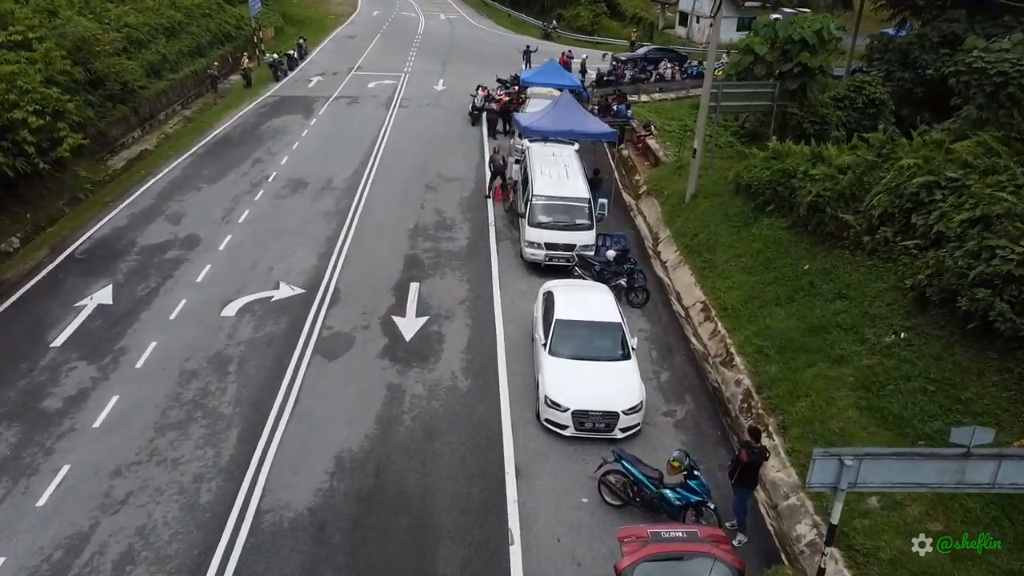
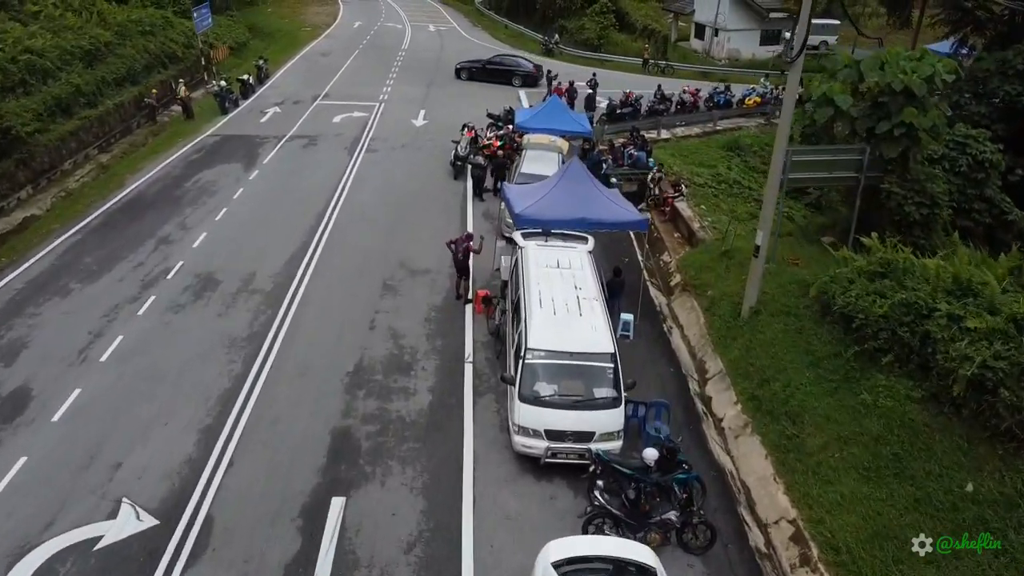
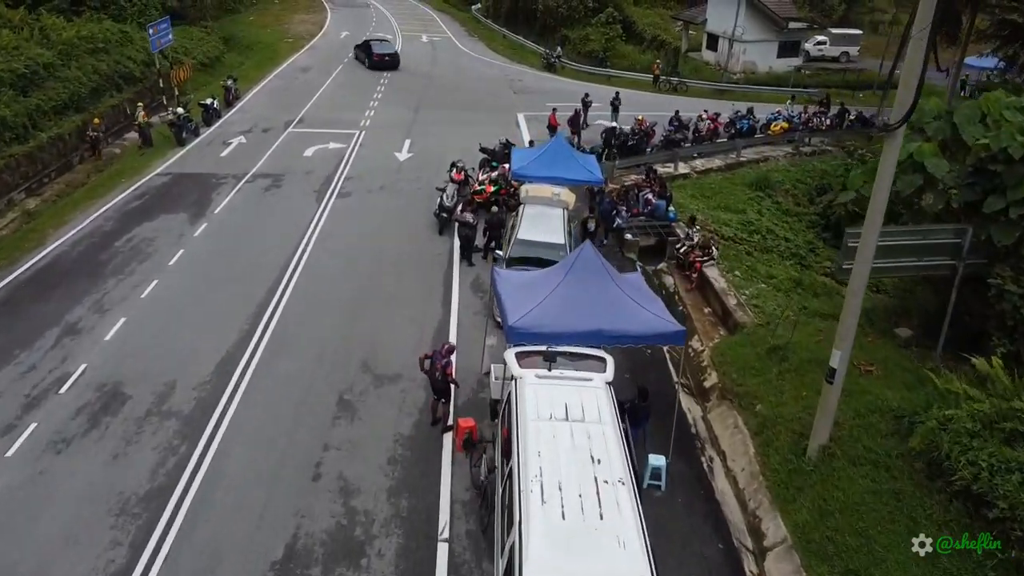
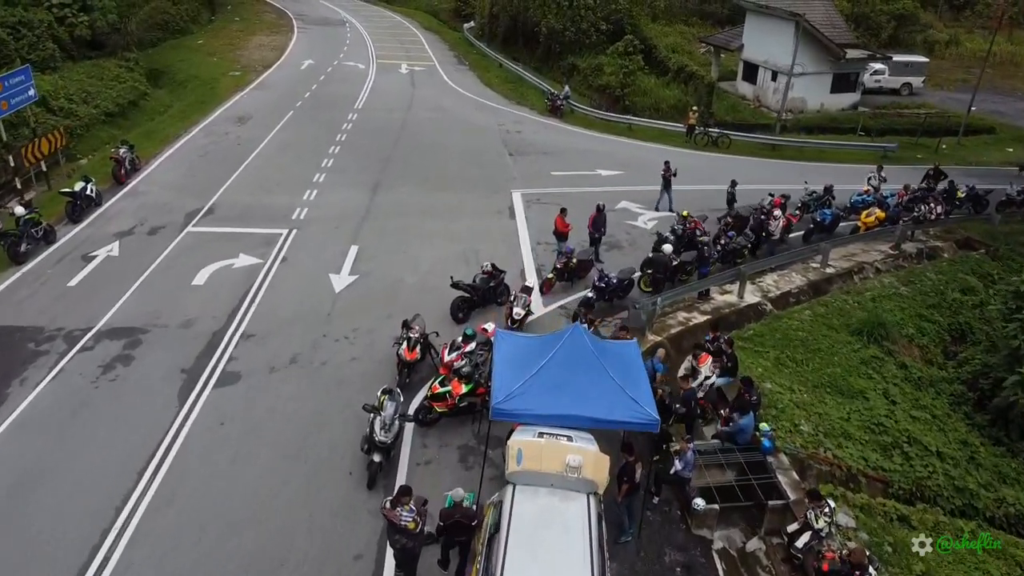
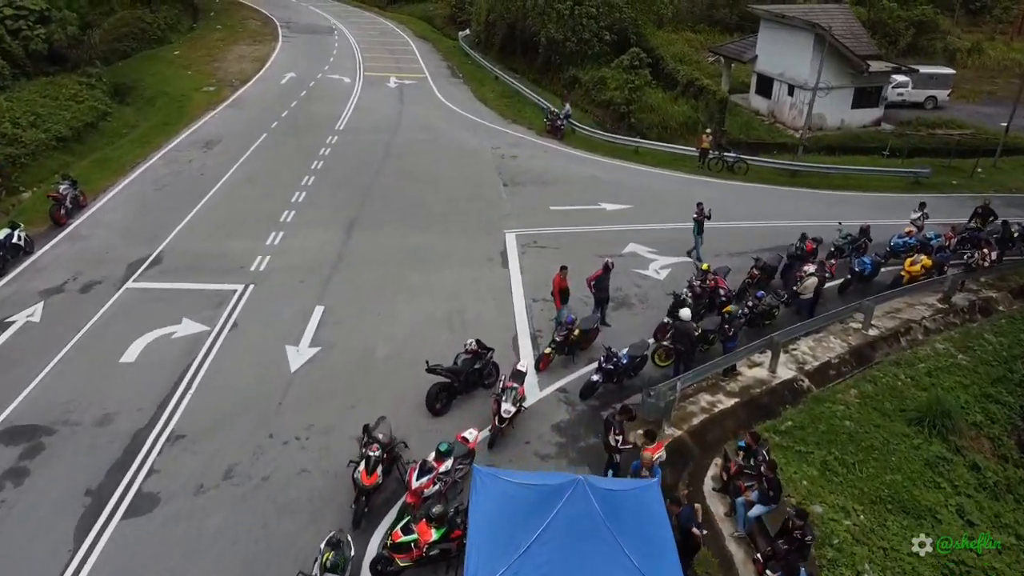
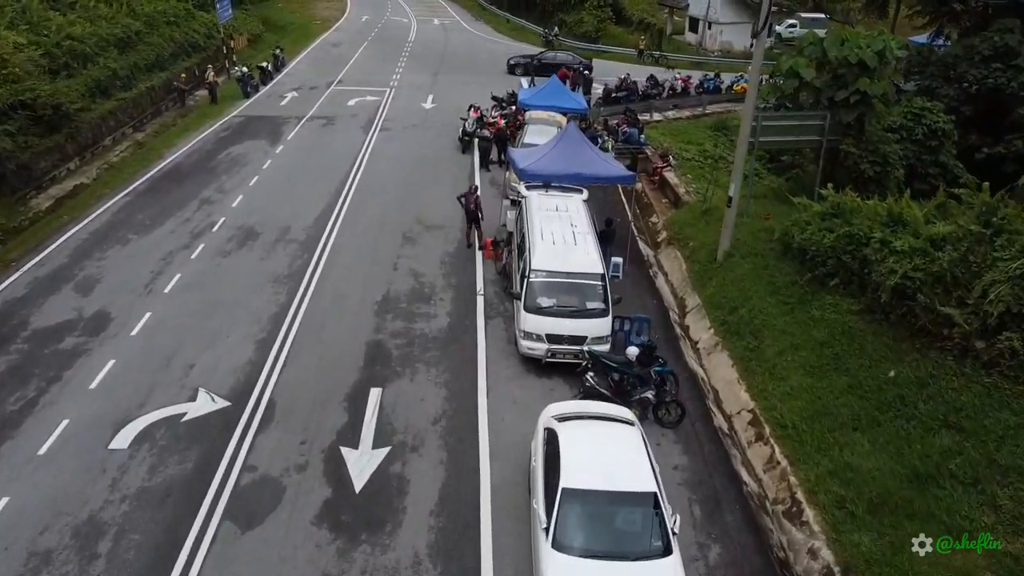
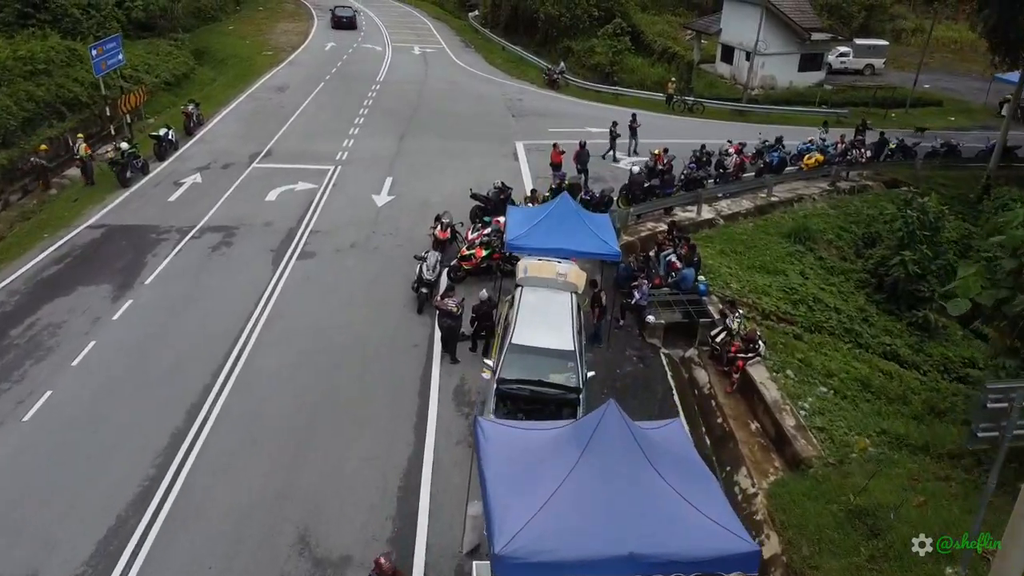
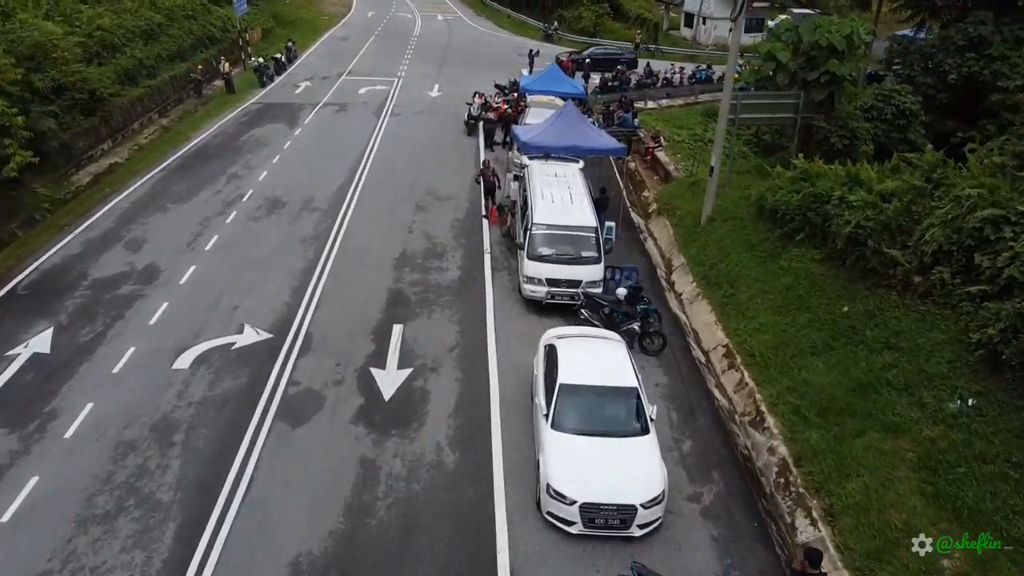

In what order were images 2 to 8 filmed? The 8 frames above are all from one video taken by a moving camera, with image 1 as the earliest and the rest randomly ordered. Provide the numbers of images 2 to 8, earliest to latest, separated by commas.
8, 6, 2, 3, 7, 4, 5
